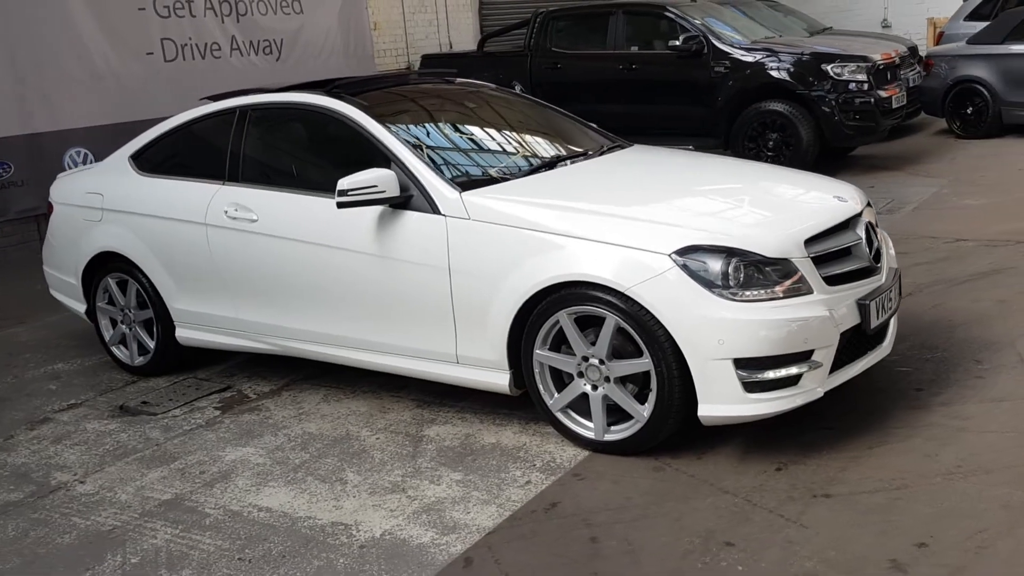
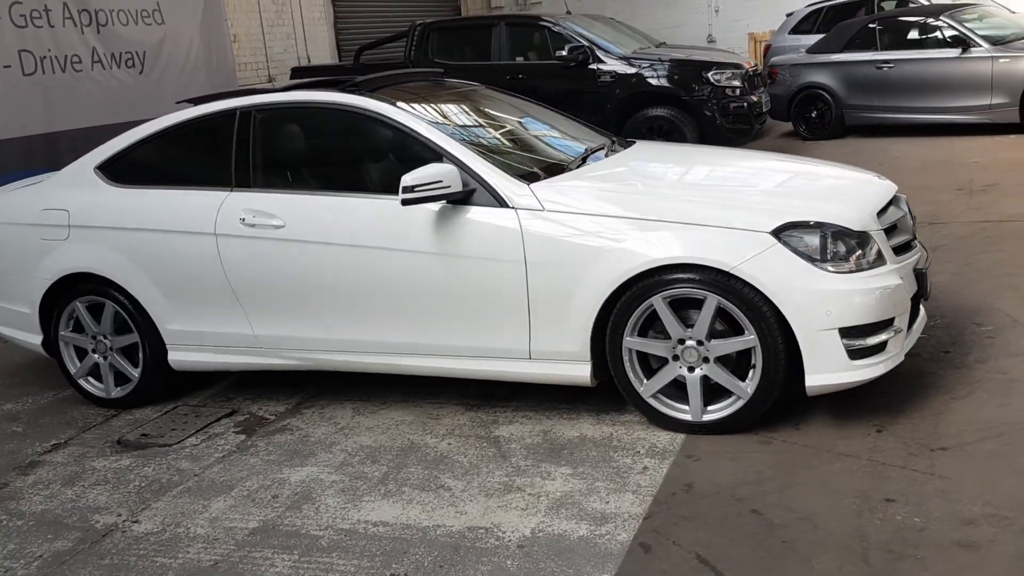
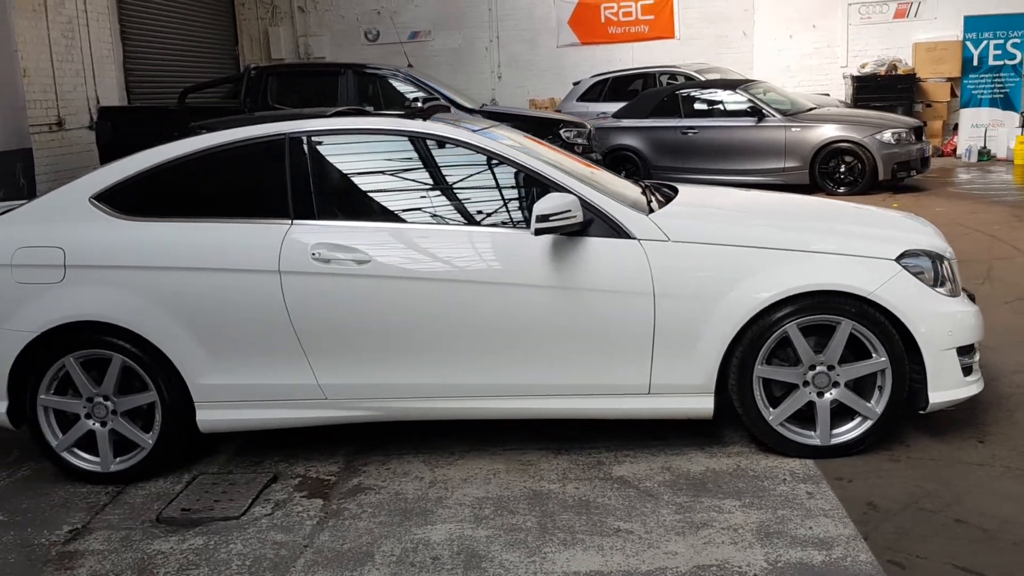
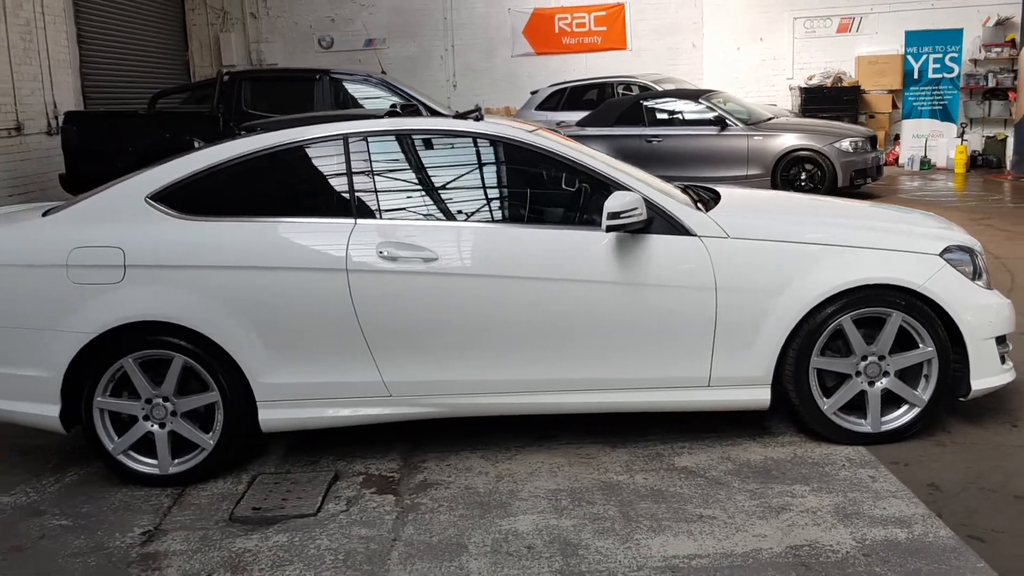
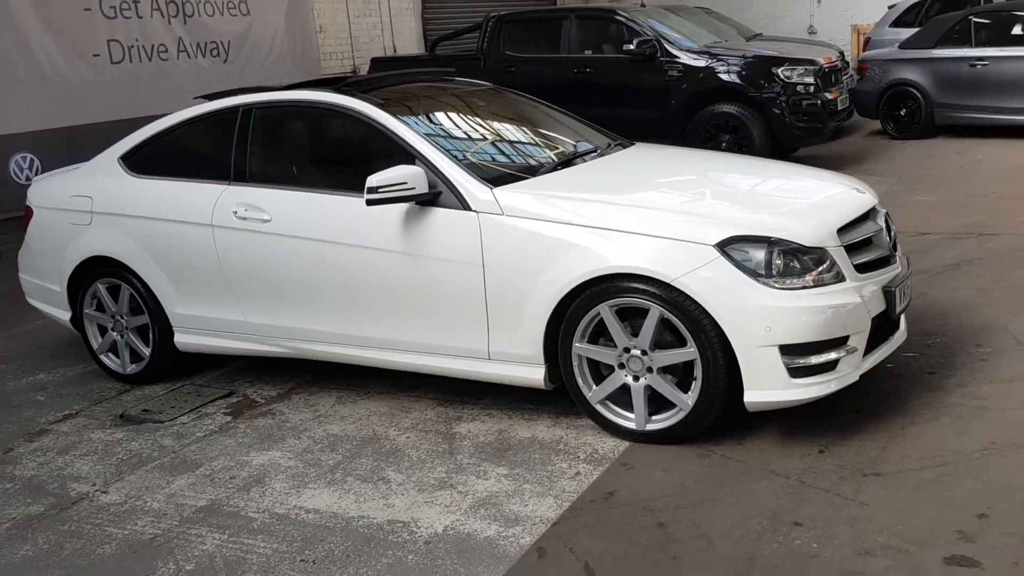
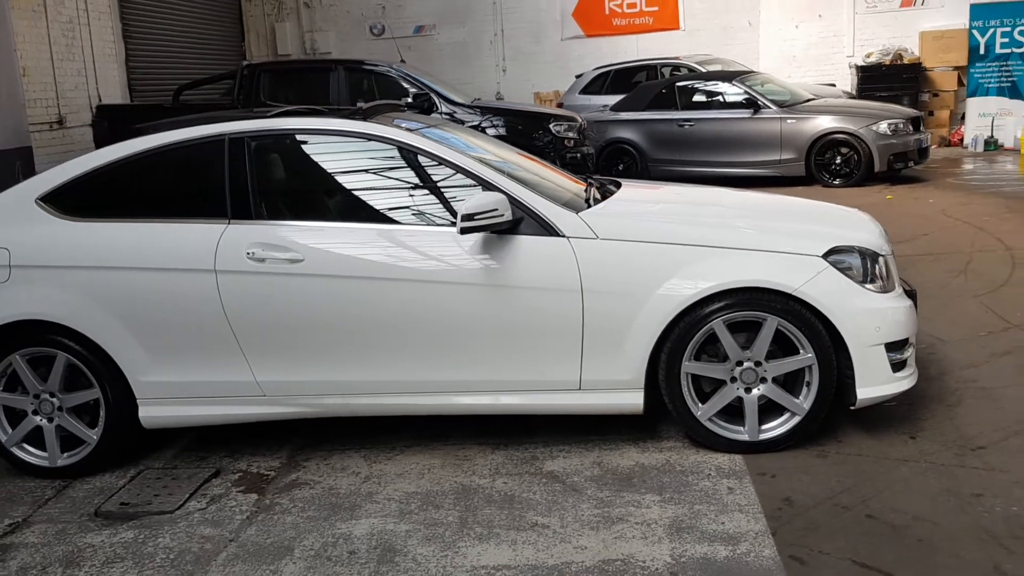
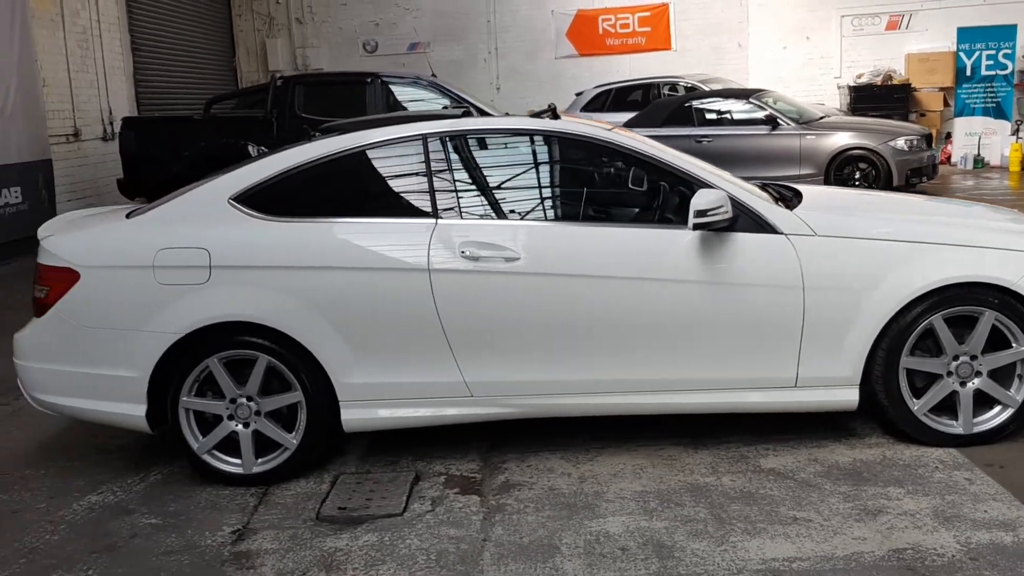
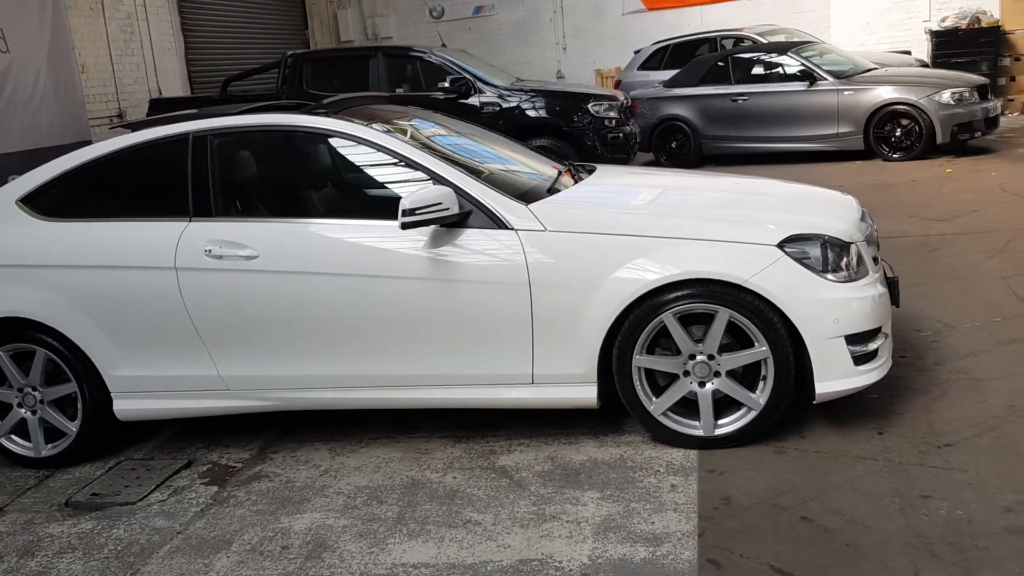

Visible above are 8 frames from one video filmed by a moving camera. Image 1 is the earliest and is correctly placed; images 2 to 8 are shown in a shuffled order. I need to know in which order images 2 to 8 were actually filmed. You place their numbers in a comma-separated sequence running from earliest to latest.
5, 2, 8, 6, 3, 4, 7
